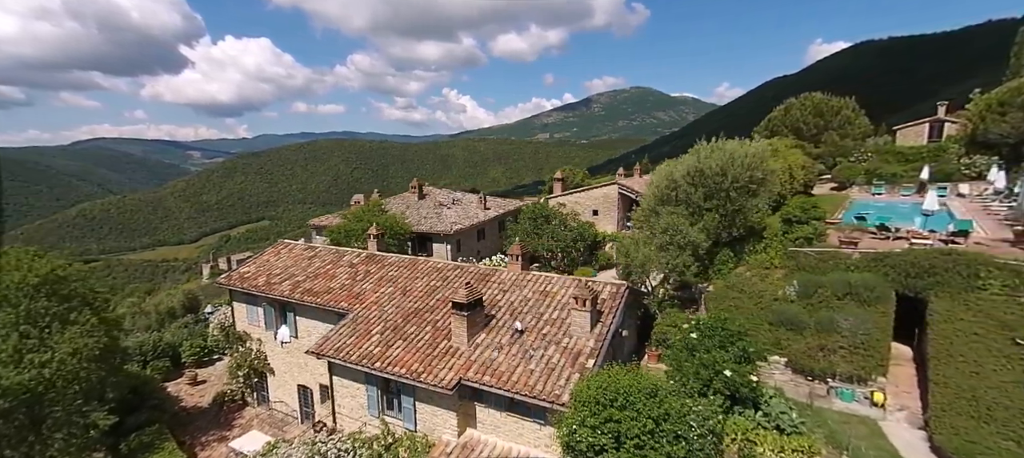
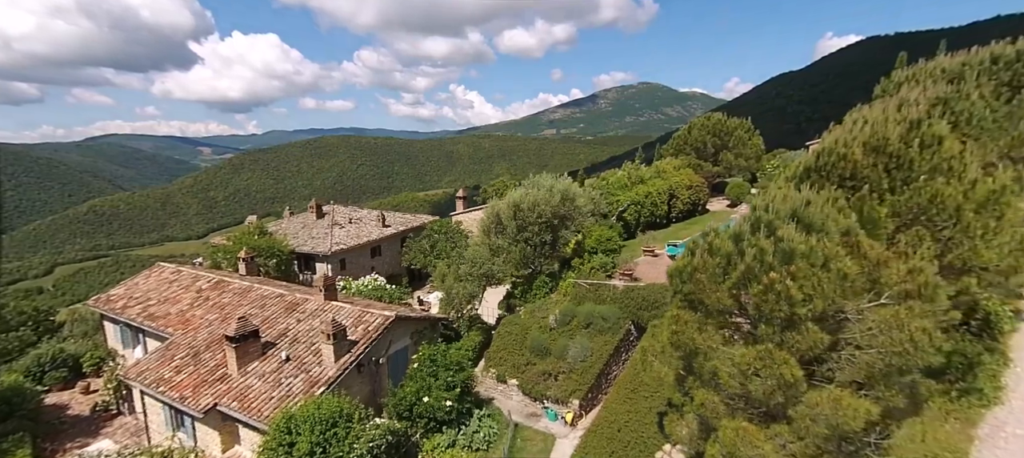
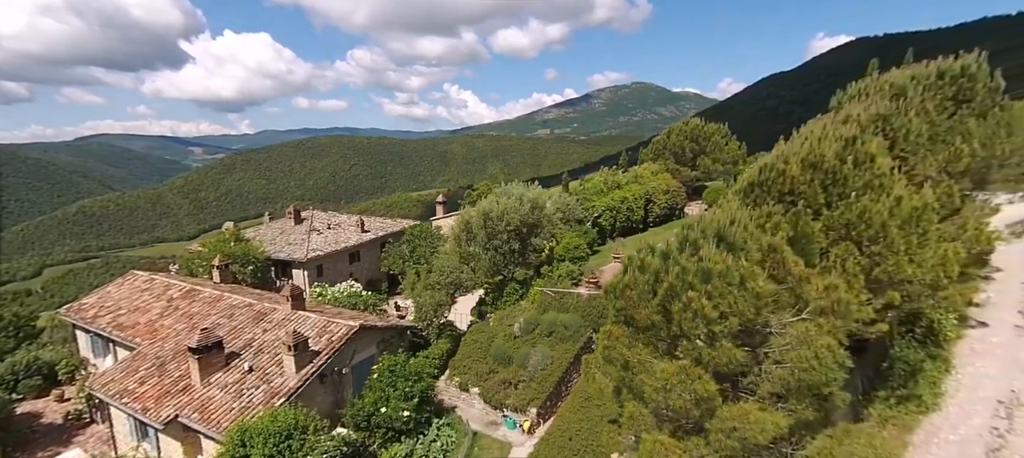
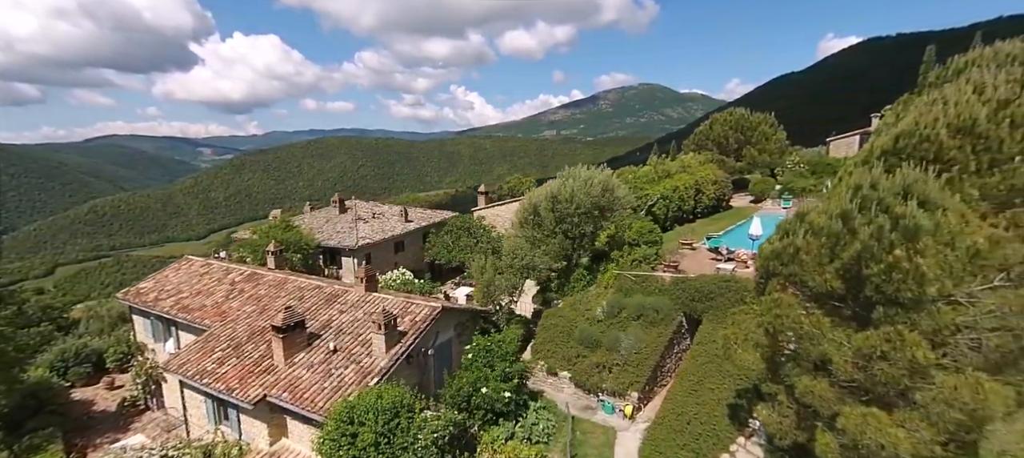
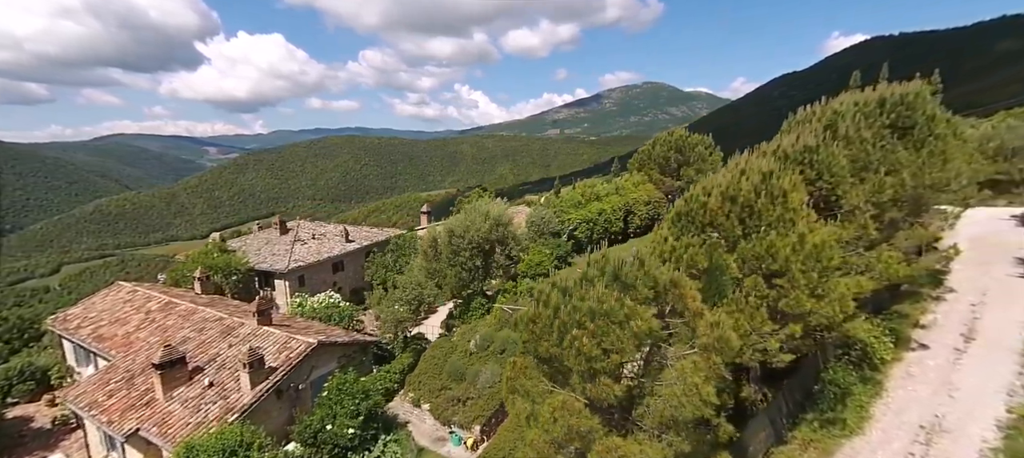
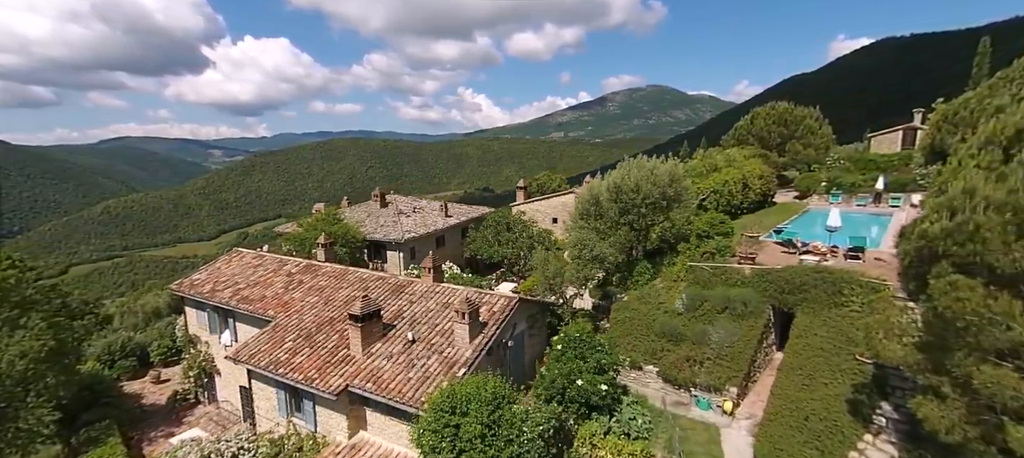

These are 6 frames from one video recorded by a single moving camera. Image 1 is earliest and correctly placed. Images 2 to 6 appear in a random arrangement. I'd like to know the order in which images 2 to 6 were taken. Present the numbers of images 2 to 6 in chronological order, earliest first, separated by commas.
6, 4, 2, 3, 5
